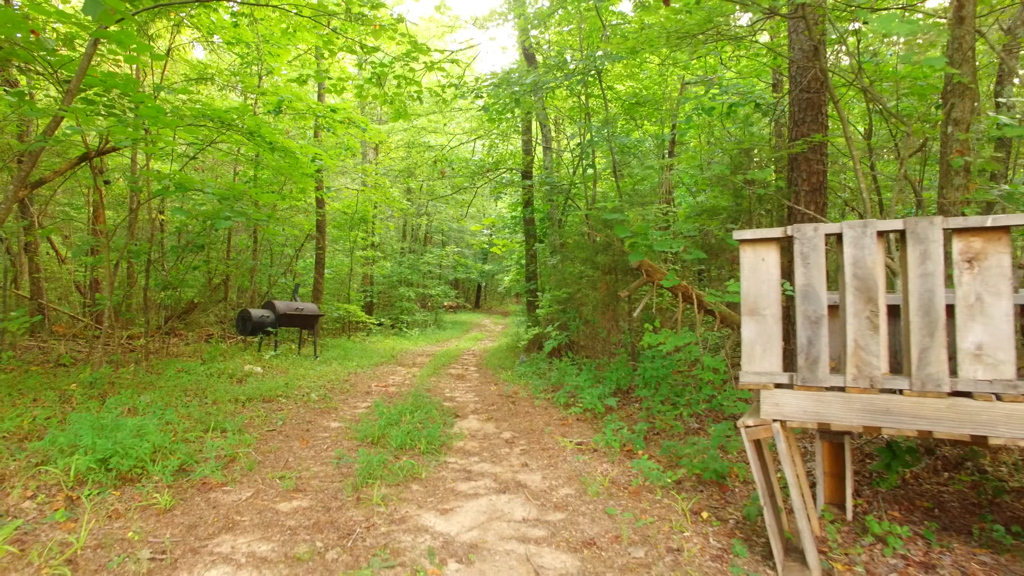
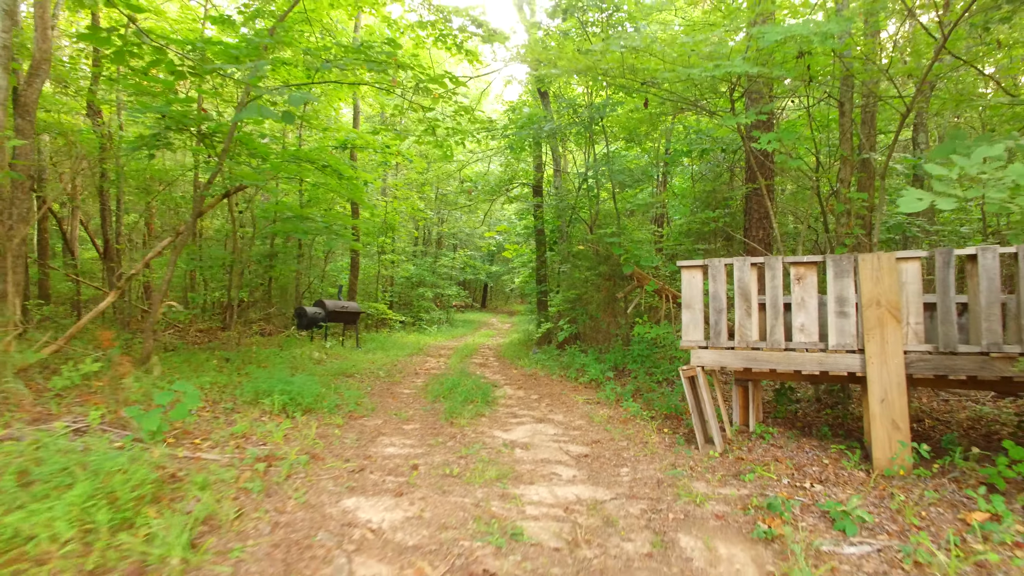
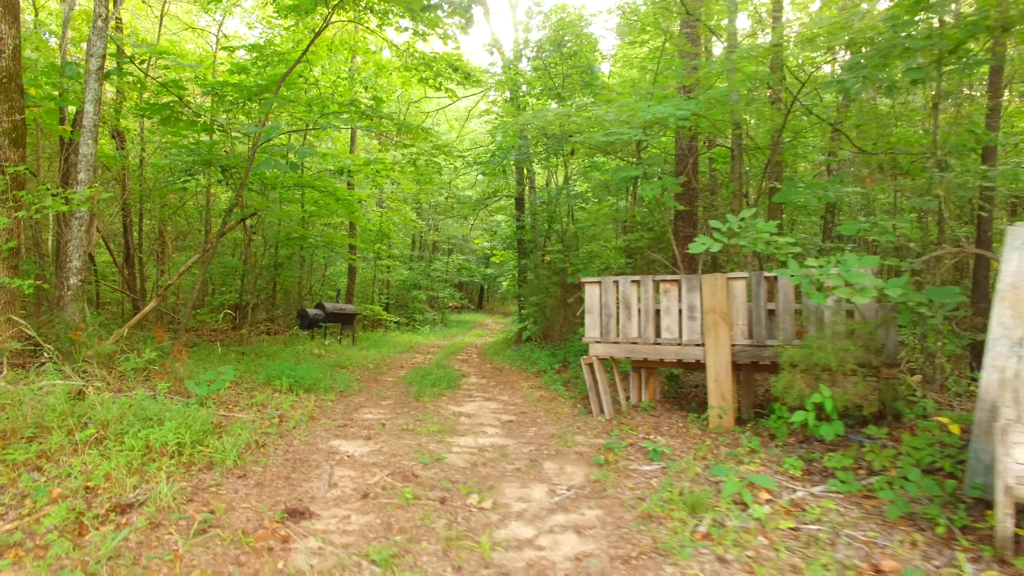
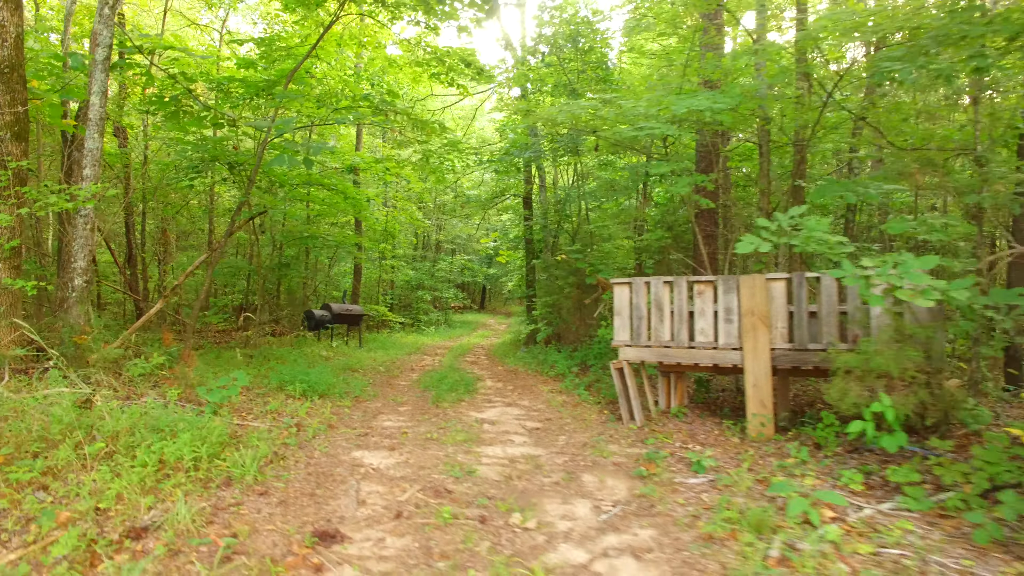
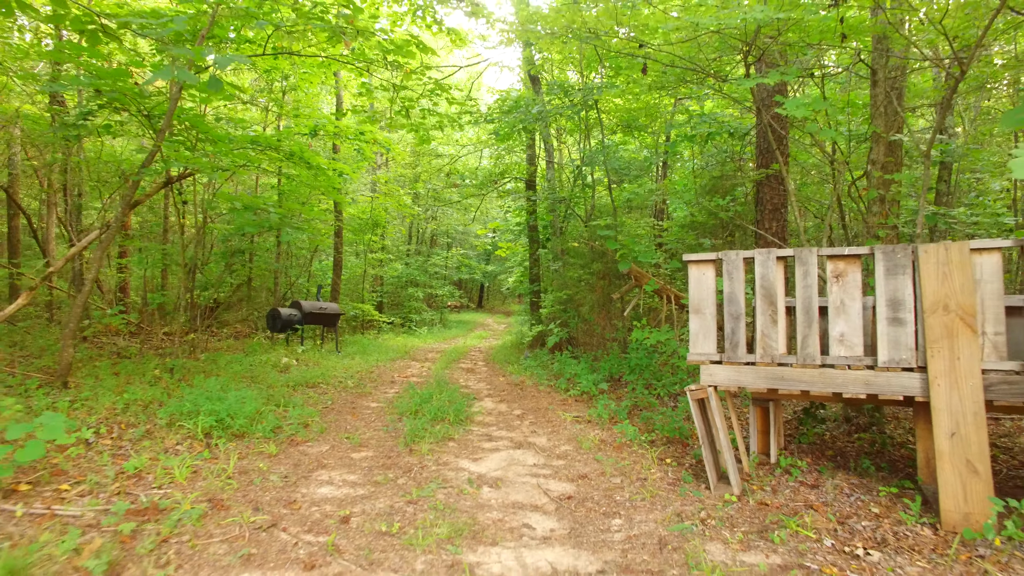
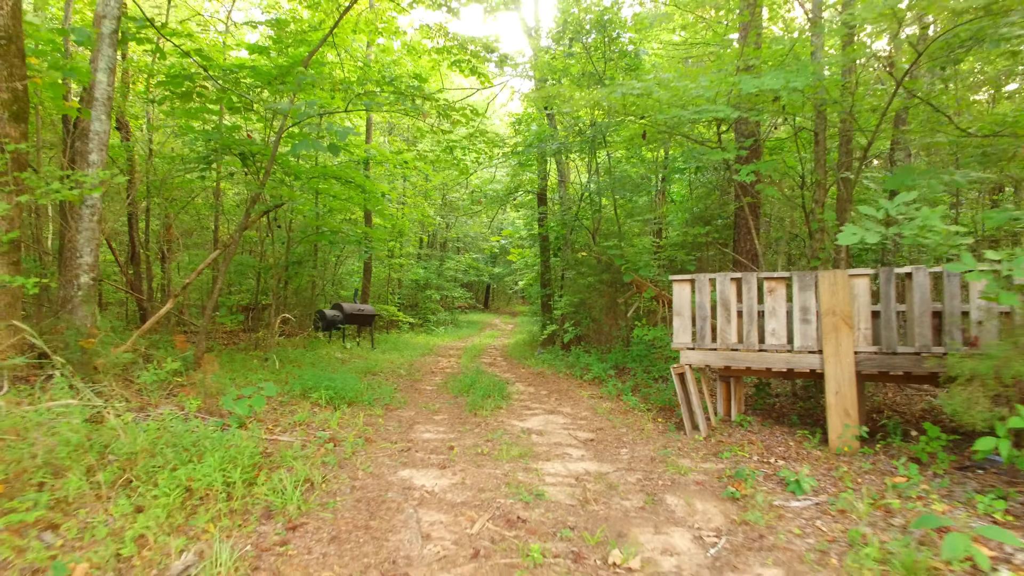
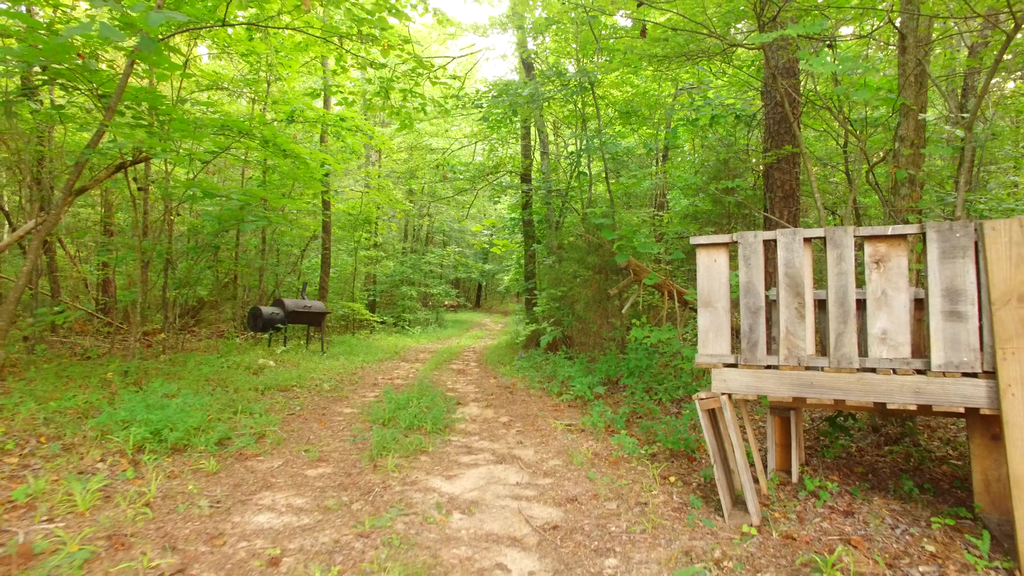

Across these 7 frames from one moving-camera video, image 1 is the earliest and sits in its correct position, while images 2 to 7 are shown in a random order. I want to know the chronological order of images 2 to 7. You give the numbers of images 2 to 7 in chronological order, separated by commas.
7, 5, 2, 6, 4, 3
